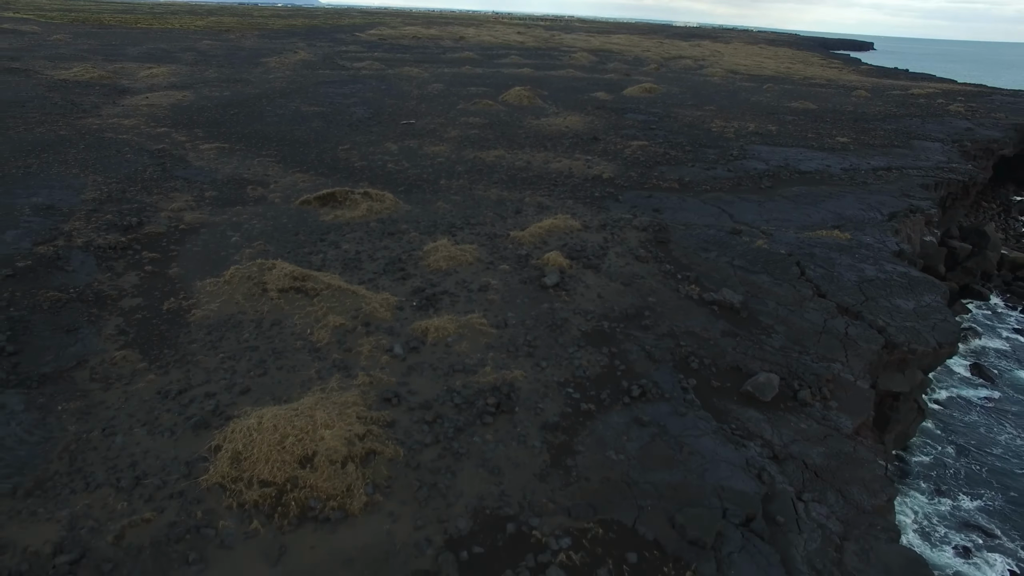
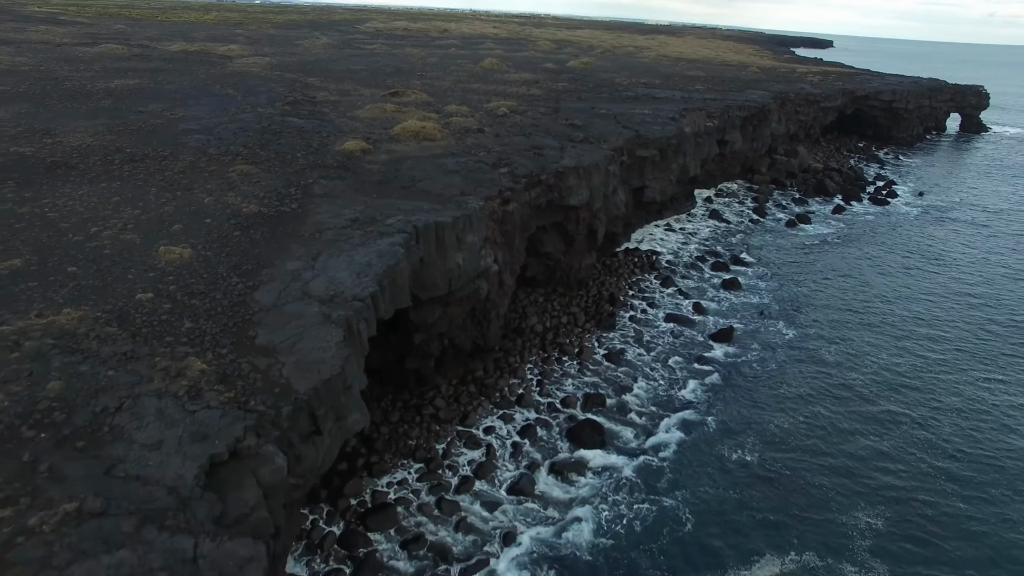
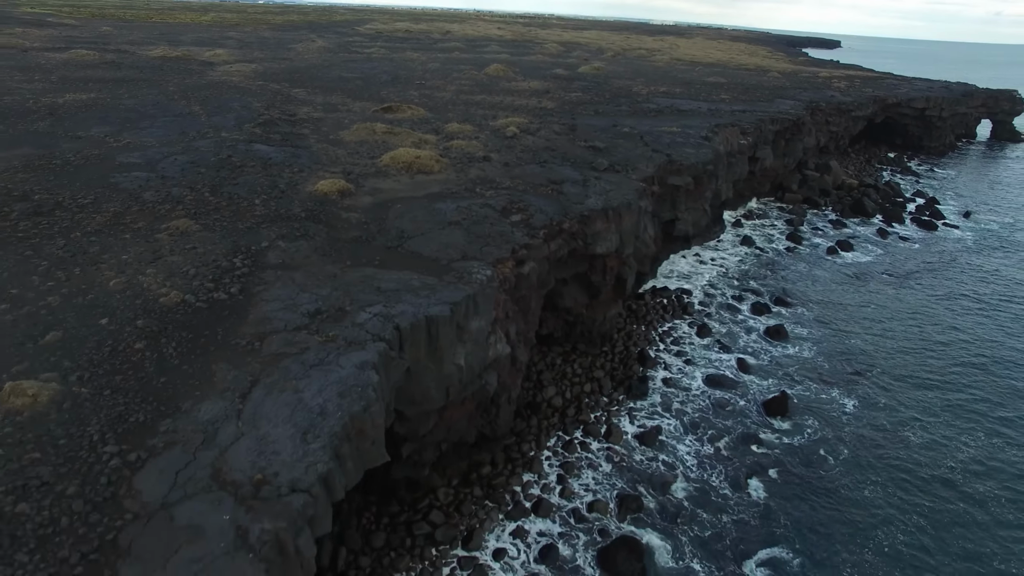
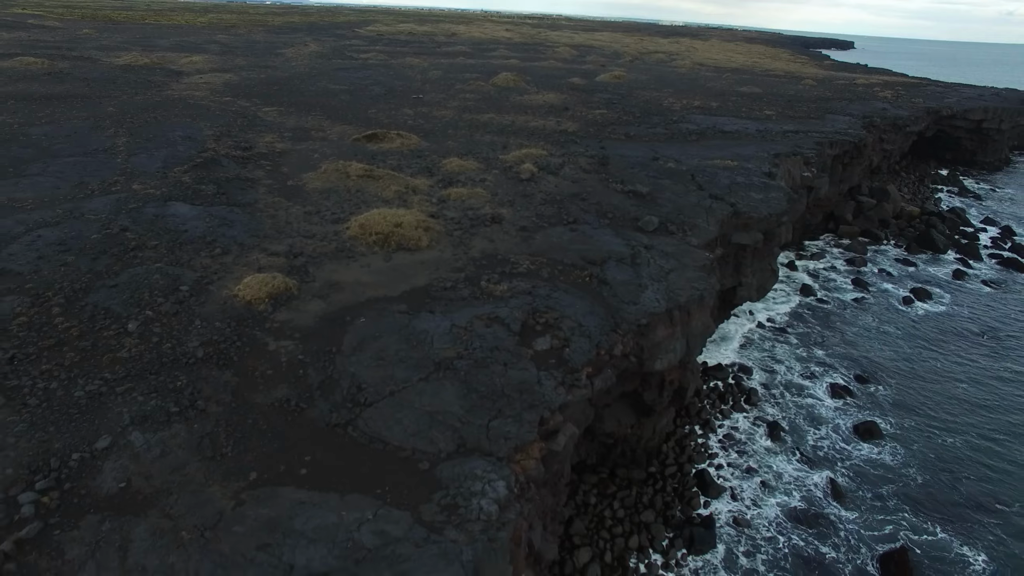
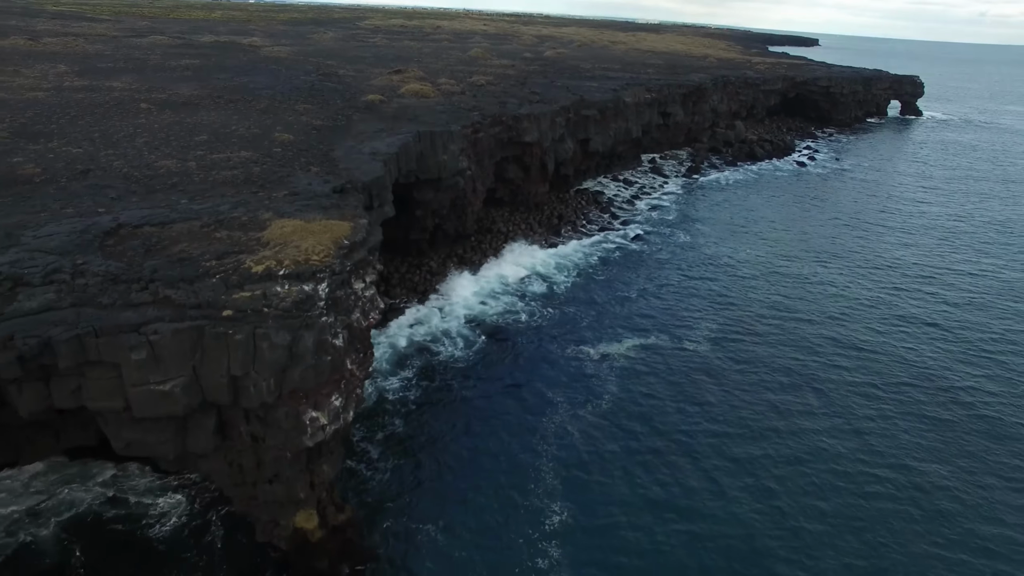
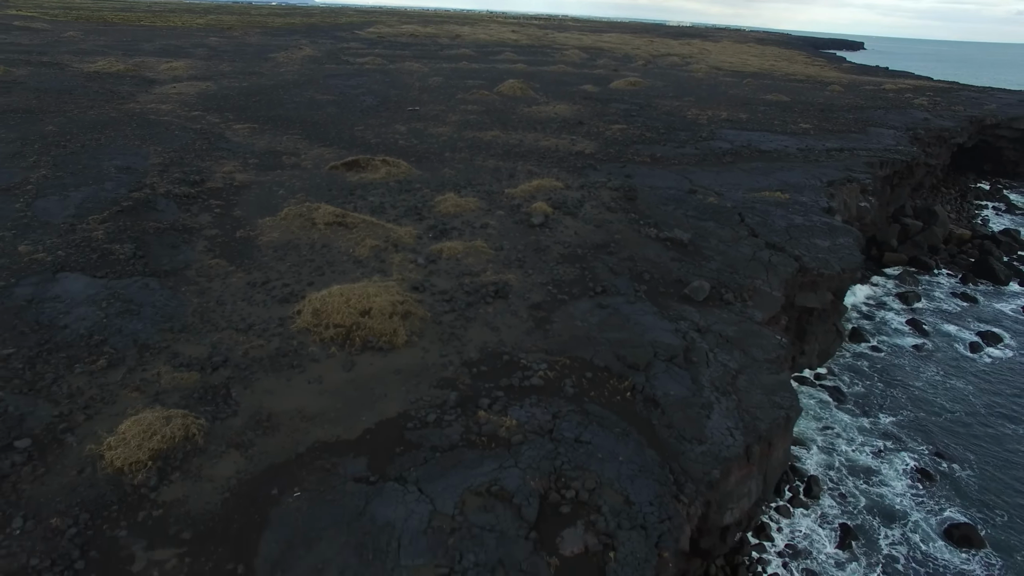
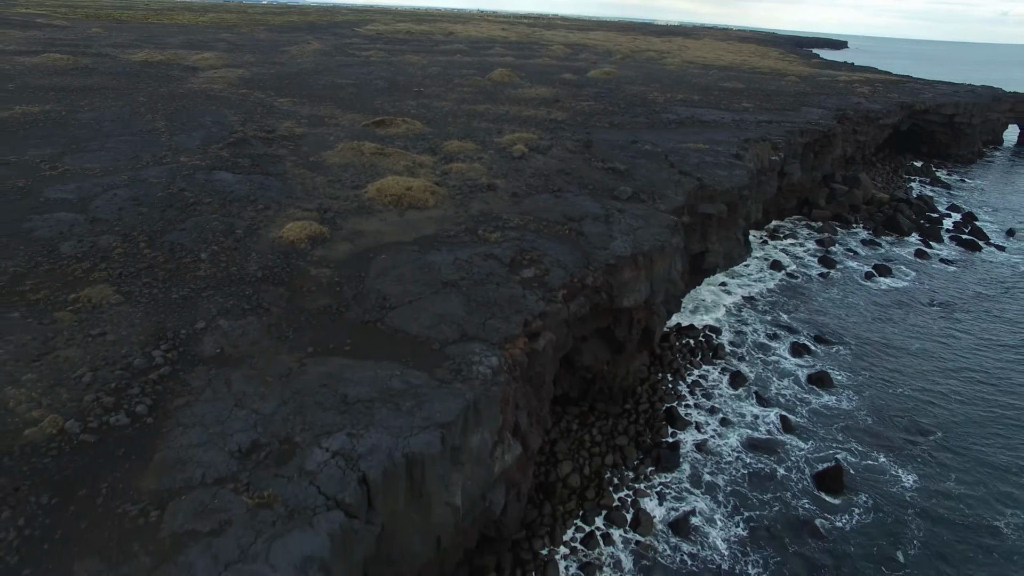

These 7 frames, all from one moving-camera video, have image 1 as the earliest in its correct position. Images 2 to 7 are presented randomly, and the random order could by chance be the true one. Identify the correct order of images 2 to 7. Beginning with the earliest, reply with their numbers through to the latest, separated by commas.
6, 4, 7, 3, 2, 5
